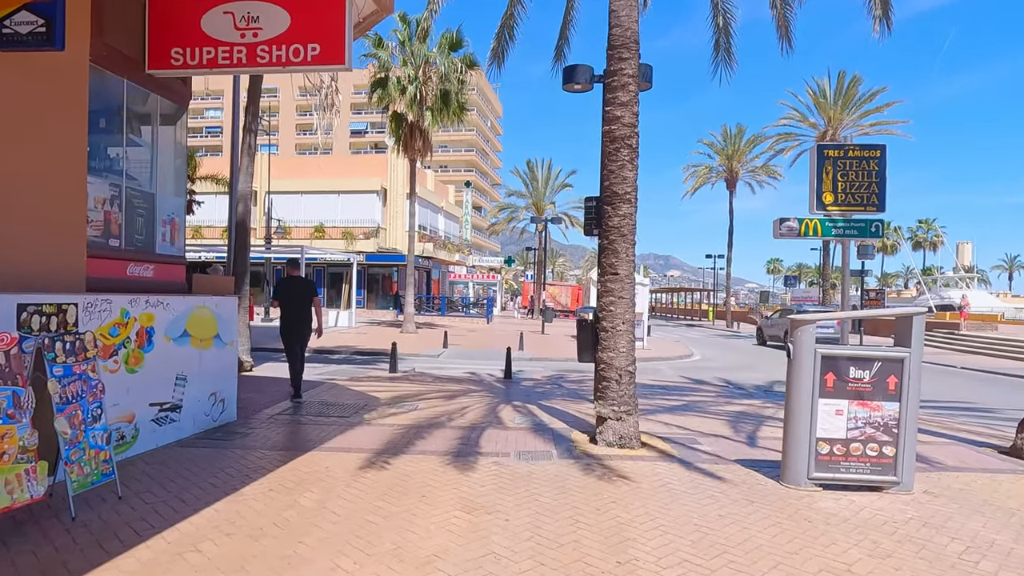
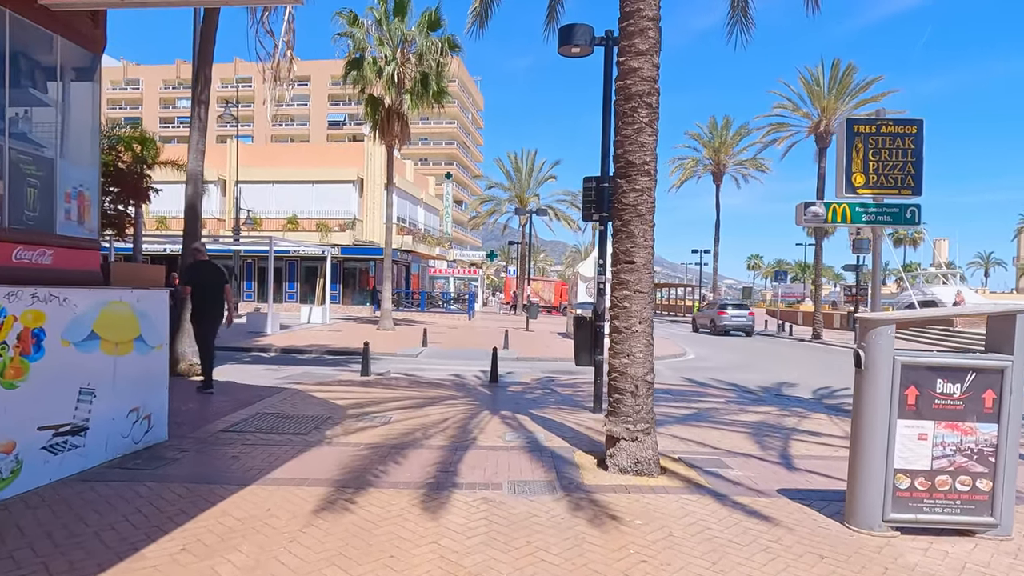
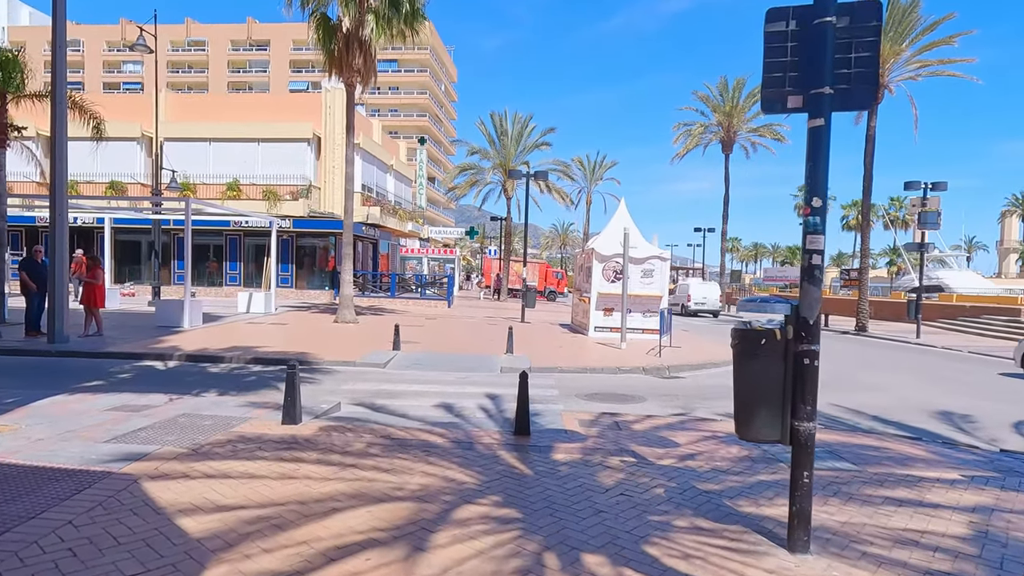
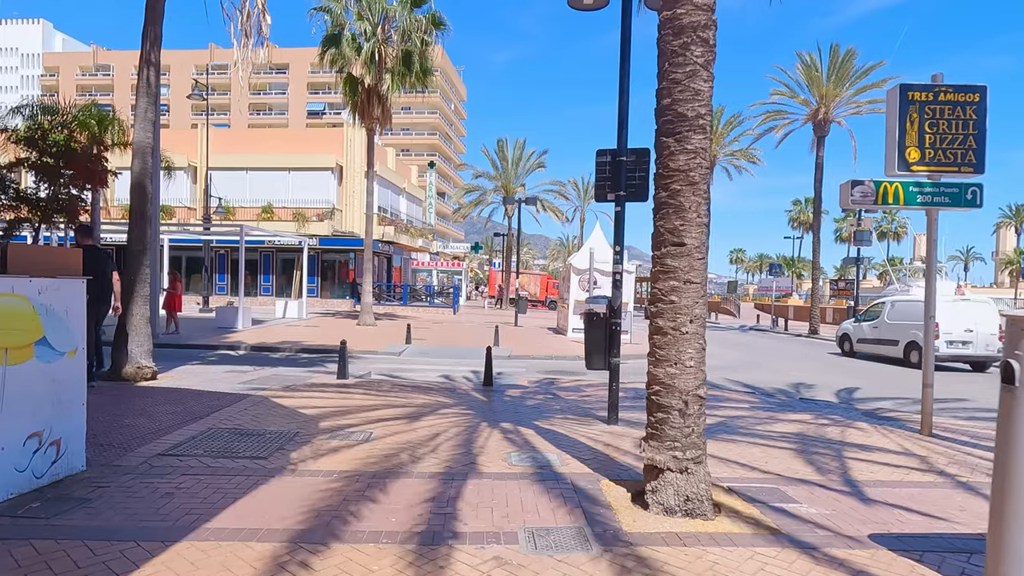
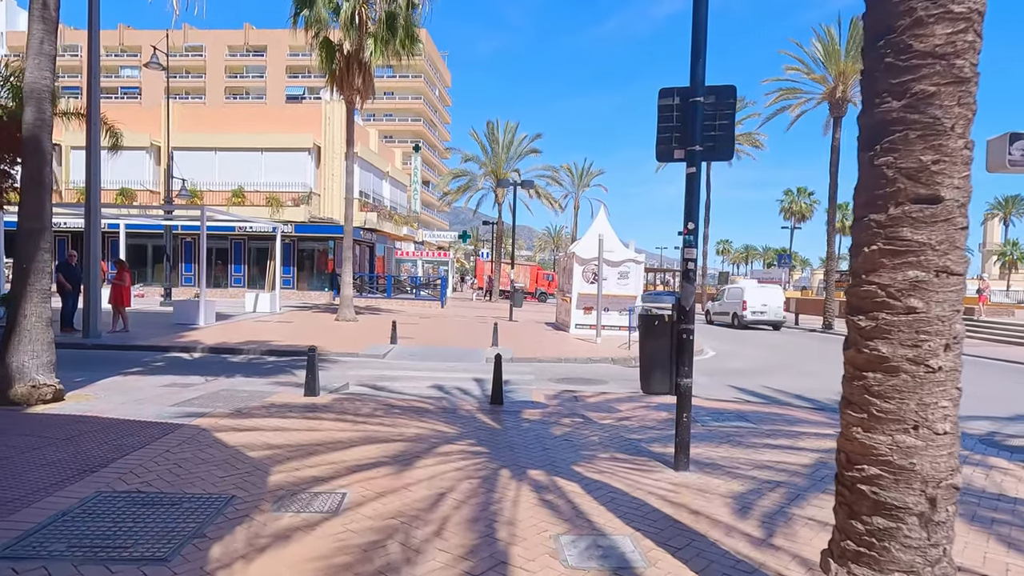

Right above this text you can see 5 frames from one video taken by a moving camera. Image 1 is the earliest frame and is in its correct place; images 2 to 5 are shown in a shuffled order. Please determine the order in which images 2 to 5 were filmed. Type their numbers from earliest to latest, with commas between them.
2, 4, 5, 3
